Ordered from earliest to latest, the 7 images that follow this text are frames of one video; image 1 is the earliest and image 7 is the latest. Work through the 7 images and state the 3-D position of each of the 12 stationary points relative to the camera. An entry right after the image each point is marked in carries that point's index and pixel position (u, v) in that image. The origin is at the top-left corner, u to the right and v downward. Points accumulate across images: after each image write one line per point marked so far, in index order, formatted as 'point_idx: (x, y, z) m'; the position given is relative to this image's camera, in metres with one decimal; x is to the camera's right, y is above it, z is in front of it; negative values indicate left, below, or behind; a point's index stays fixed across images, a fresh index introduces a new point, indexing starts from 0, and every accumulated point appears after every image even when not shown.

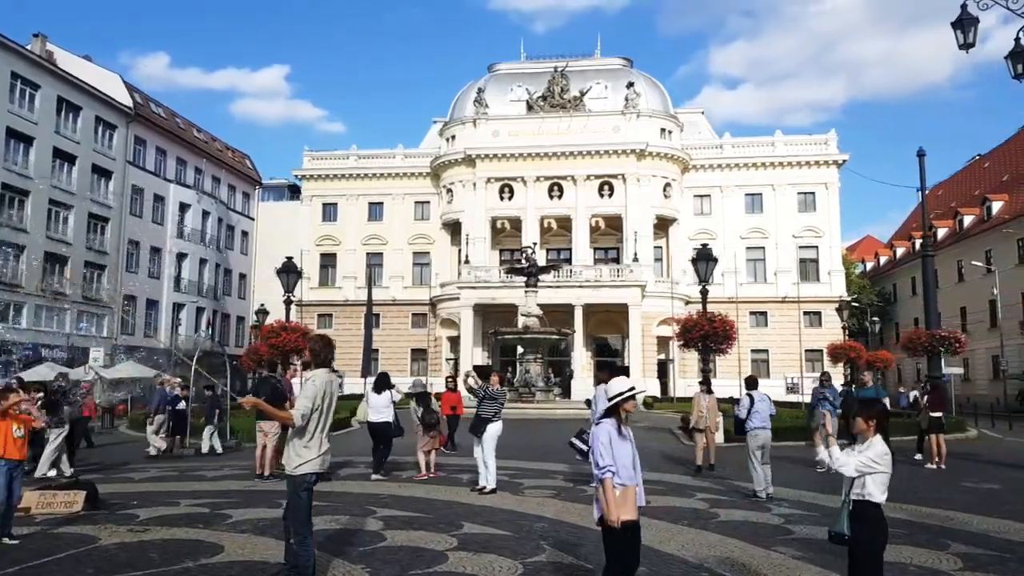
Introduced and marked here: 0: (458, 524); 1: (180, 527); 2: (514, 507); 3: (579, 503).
0: (-0.5, -2.2, +7.4) m
1: (-3.0, -2.2, +7.3) m
2: (0.0, -2.4, +8.5) m
3: (+0.8, -2.5, +9.0) m
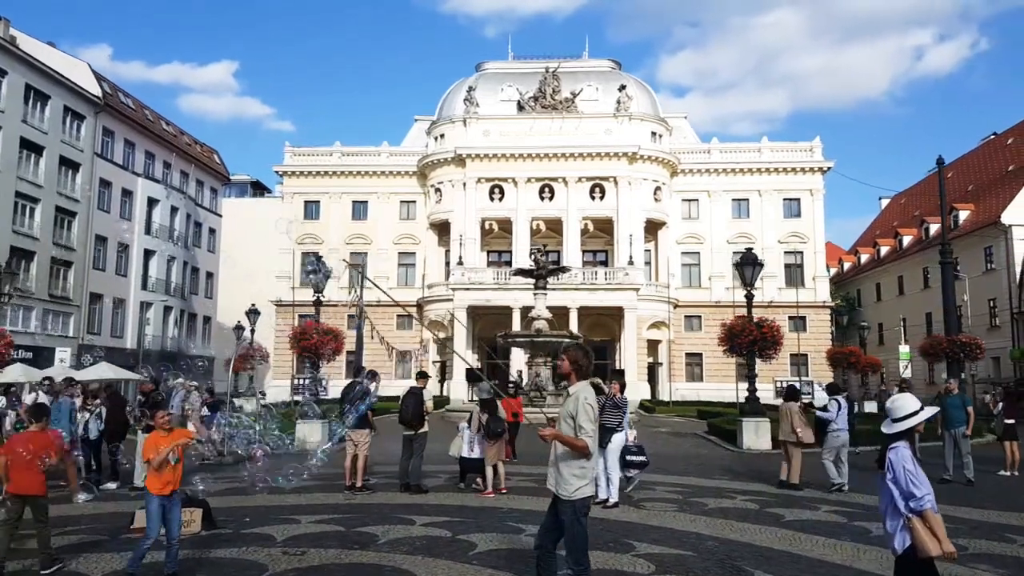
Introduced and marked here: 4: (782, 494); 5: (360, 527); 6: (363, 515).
0: (+1.0, -2.2, +6.9) m
1: (-1.4, -2.2, +6.7) m
2: (+1.5, -2.4, +8.1) m
3: (+2.2, -2.5, +8.6) m
4: (+3.5, -2.6, +10.1) m
5: (-1.4, -2.3, +7.5) m
6: (-1.5, -2.3, +8.1) m
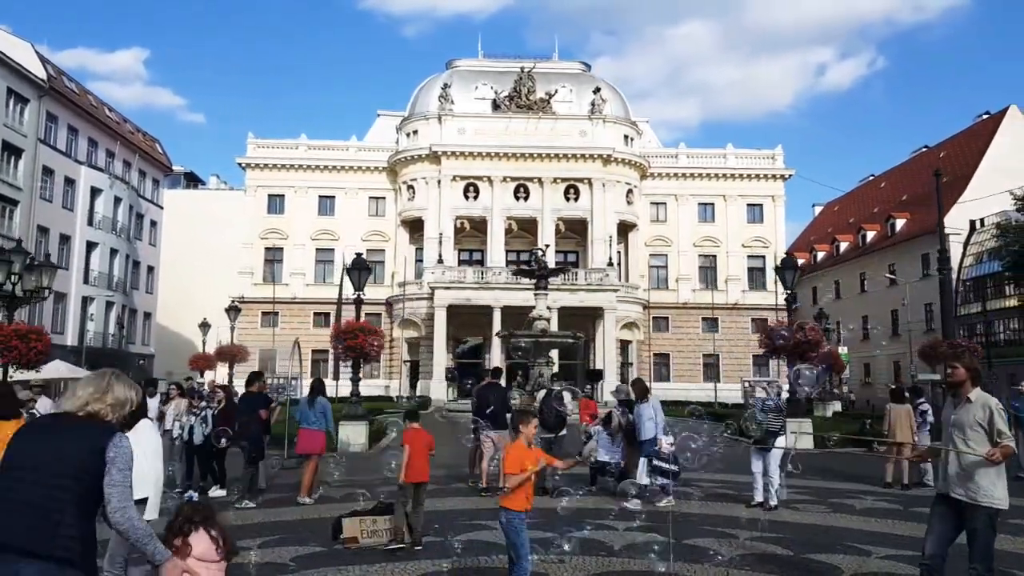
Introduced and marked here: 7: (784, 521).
0: (+3.1, -2.3, +7.0) m
1: (+0.6, -2.2, +6.5) m
2: (+3.4, -2.5, +8.2) m
3: (+4.1, -2.6, +8.8) m
4: (+5.1, -2.7, +10.4) m
5: (+0.6, -2.3, +7.3) m
6: (+0.4, -2.3, +7.9) m
7: (+2.9, -2.5, +8.3) m
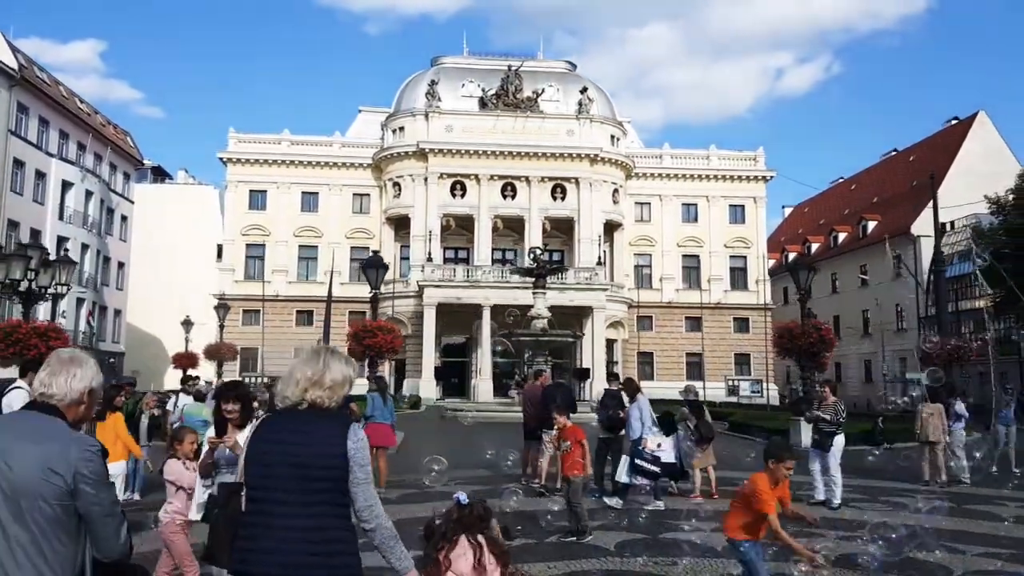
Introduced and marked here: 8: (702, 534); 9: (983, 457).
0: (+3.9, -2.3, +7.1) m
1: (+1.5, -2.2, +6.5) m
2: (+4.1, -2.5, +8.3) m
3: (+4.8, -2.6, +8.9) m
4: (+5.8, -2.7, +10.6) m
5: (+1.4, -2.3, +7.3) m
6: (+1.2, -2.3, +7.9) m
7: (+3.7, -2.5, +8.4) m
8: (+1.8, -2.3, +7.4) m
9: (+9.1, -3.3, +15.3) m
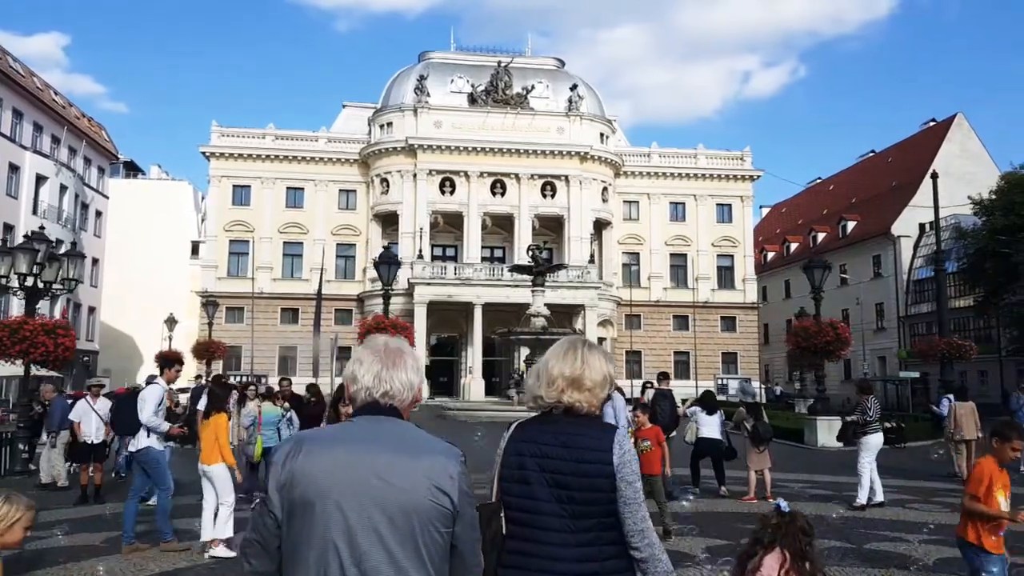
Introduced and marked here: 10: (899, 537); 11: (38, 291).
0: (+4.5, -2.3, +6.9) m
1: (+2.1, -2.2, +6.2) m
2: (+4.7, -2.4, +8.1) m
3: (+5.4, -2.5, +8.7) m
4: (+6.4, -2.7, +10.5) m
5: (+2.1, -2.2, +7.0) m
6: (+1.9, -2.3, +7.6) m
7: (+4.3, -2.4, +8.2) m
8: (+2.4, -2.2, +7.1) m
9: (+9.4, -3.3, +15.3) m
10: (+3.6, -2.3, +7.3) m
11: (-7.7, 0.0, +12.9) m
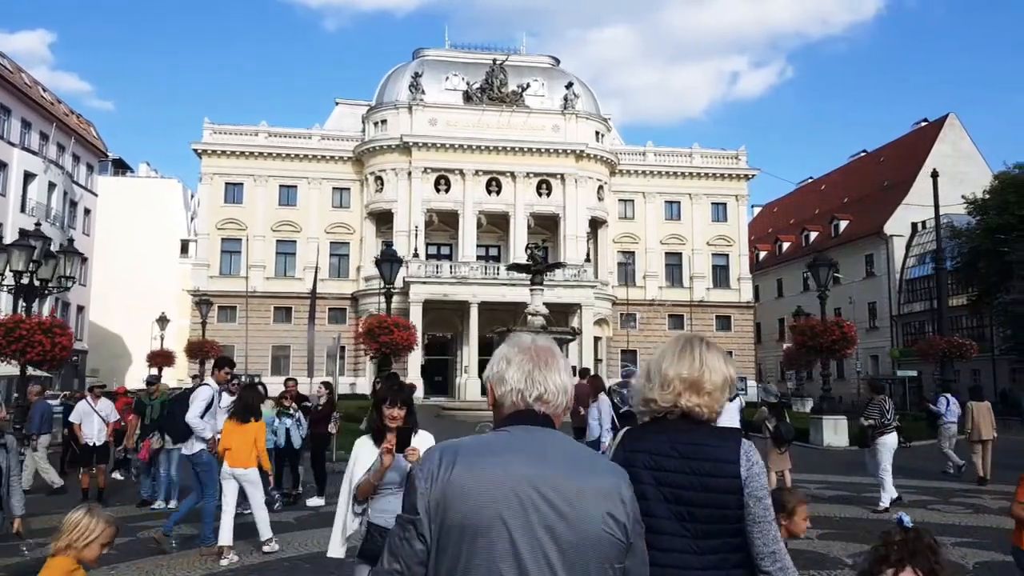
0: (+4.8, -2.2, +6.8) m
1: (+2.4, -2.1, +6.0) m
2: (+4.9, -2.4, +8.0) m
3: (+5.6, -2.5, +8.6) m
4: (+6.5, -2.7, +10.3) m
5: (+2.3, -2.2, +6.8) m
6: (+2.1, -2.2, +7.4) m
7: (+4.5, -2.4, +8.0) m
8: (+2.6, -2.2, +6.9) m
9: (+9.5, -3.2, +15.2) m
10: (+3.8, -2.3, +7.1) m
11: (-7.6, 0.0, +12.6) m
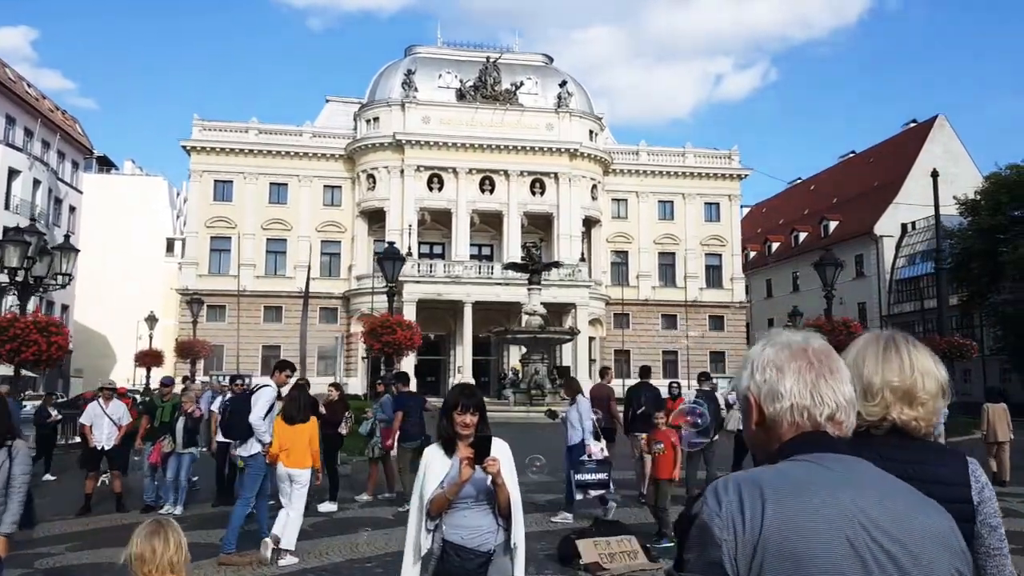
0: (+5.0, -2.2, +6.5) m
1: (+2.7, -2.1, +5.8) m
2: (+5.2, -2.4, +7.7) m
3: (+5.9, -2.5, +8.4) m
4: (+6.7, -2.7, +10.1) m
5: (+2.6, -2.2, +6.6) m
6: (+2.3, -2.2, +7.1) m
7: (+4.7, -2.4, +7.8) m
8: (+2.9, -2.2, +6.7) m
9: (+9.7, -3.2, +15.0) m
10: (+4.1, -2.2, +6.9) m
11: (-7.4, 0.0, +12.1) m
